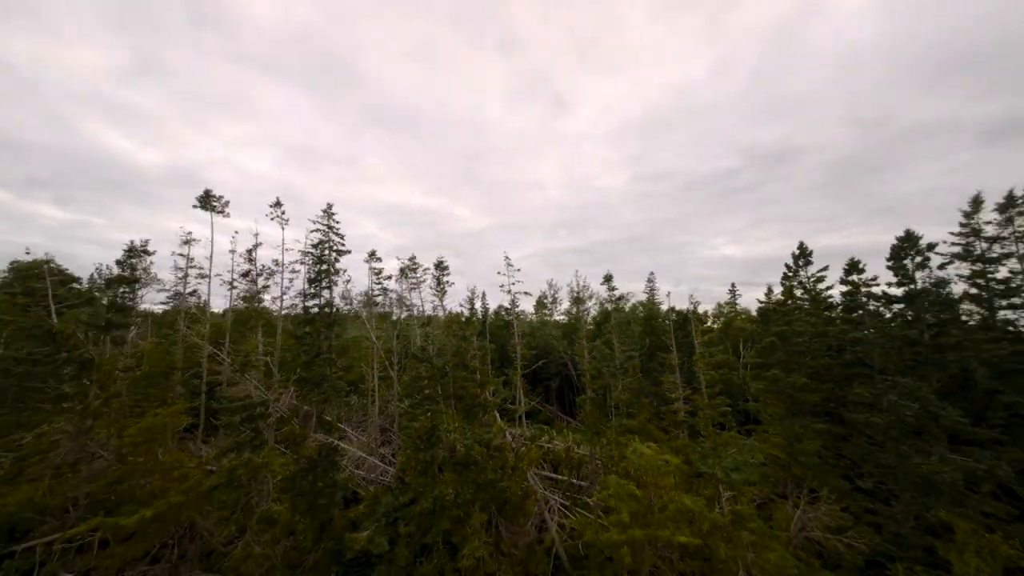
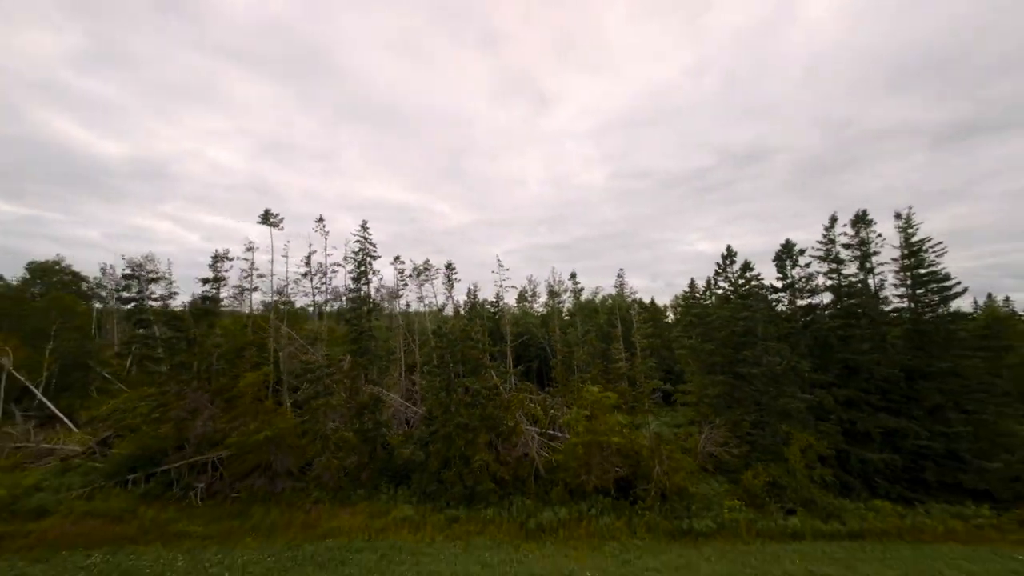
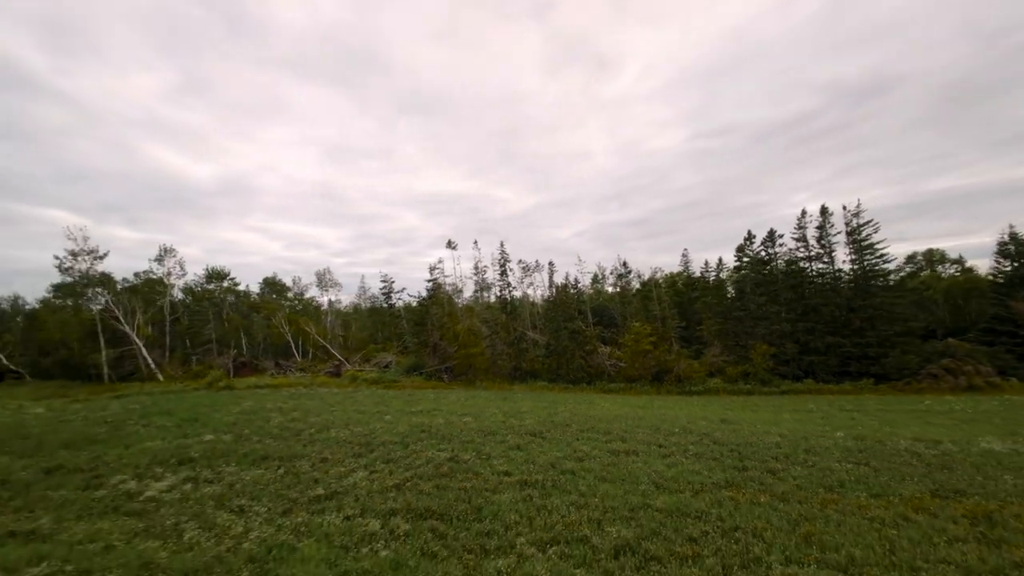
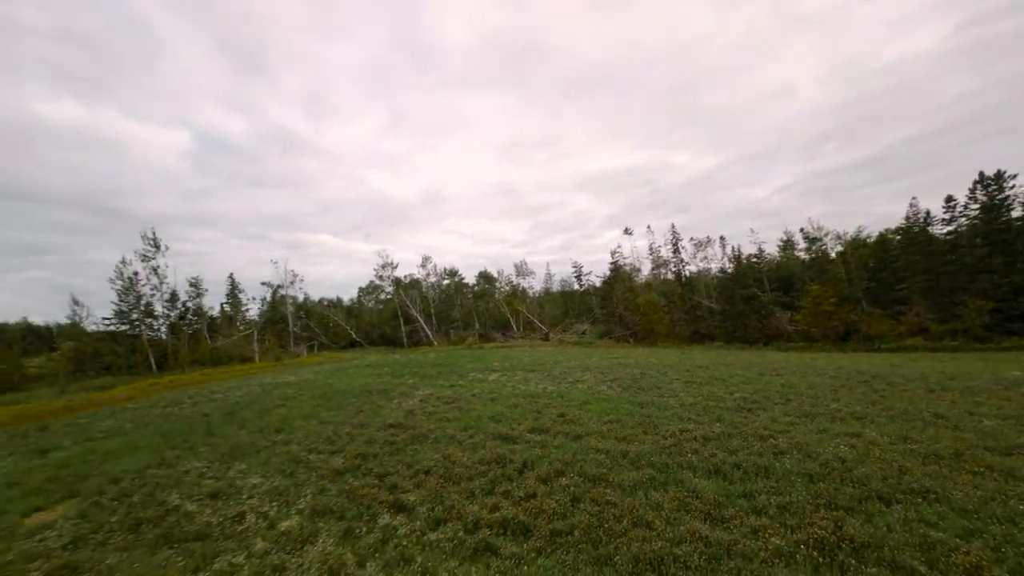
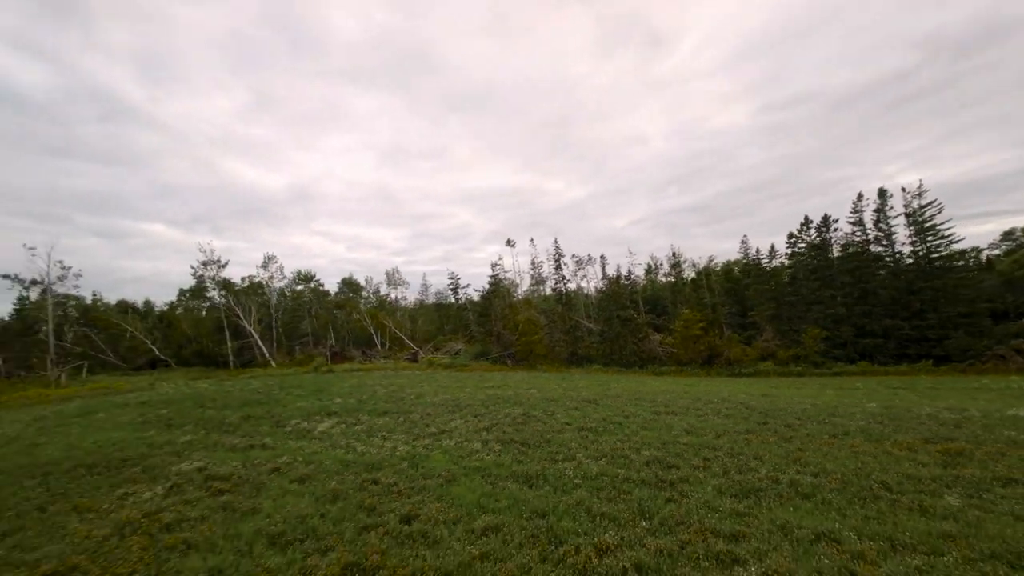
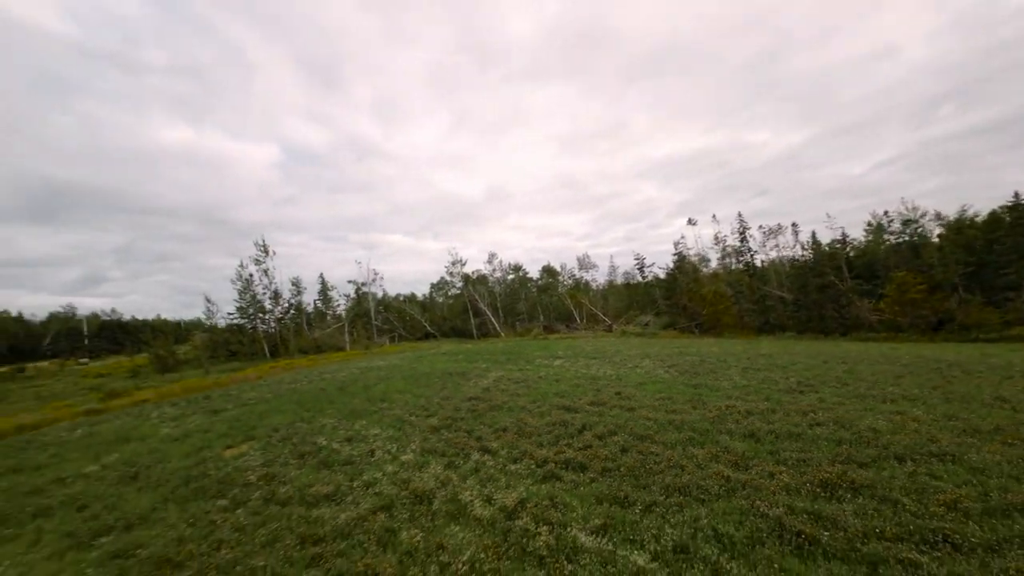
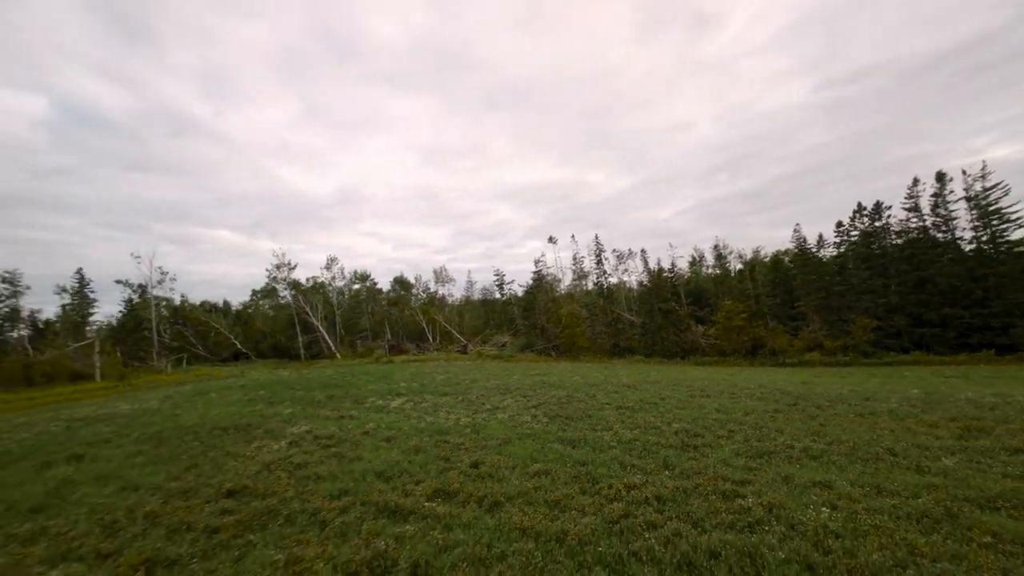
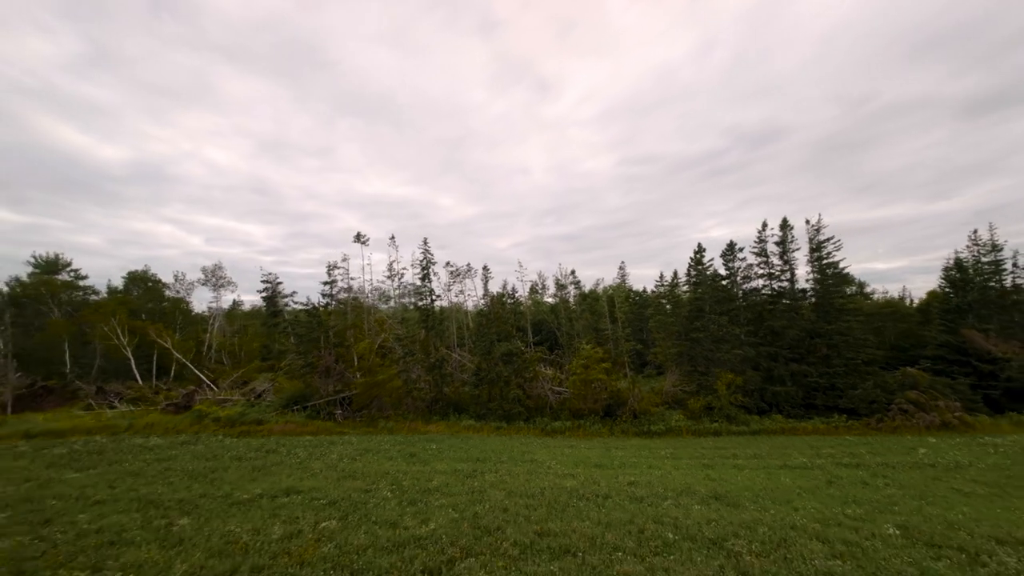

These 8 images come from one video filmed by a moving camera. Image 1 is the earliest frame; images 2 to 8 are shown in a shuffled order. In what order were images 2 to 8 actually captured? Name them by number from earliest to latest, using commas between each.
2, 8, 3, 5, 7, 4, 6
